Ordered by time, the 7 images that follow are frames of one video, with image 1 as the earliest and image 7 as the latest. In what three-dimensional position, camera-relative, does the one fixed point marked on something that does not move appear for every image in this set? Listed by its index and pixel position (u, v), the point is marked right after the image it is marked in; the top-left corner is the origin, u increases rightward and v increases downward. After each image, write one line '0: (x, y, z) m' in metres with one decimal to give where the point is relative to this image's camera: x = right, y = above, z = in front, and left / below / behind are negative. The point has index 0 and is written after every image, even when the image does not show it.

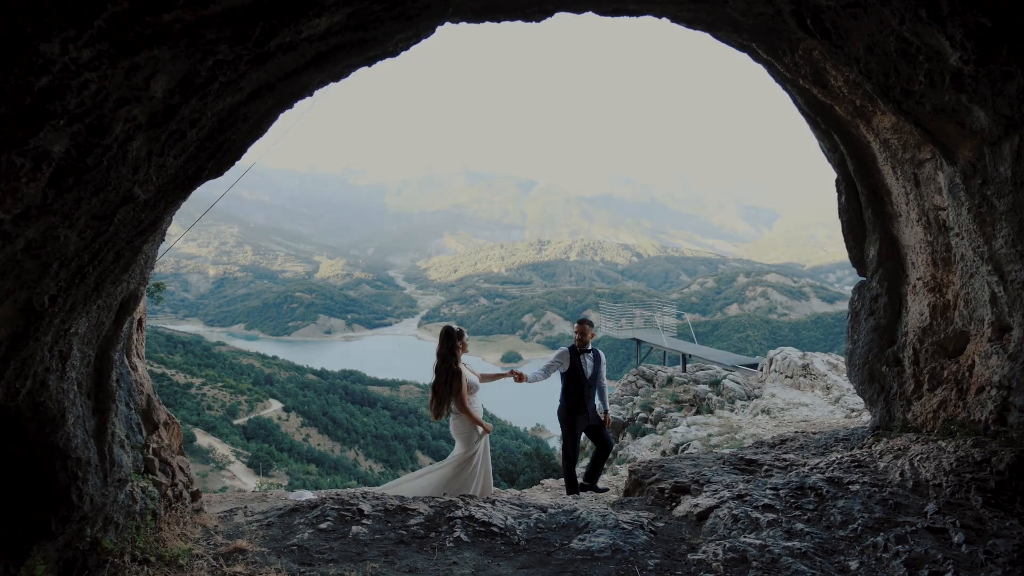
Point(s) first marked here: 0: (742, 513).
0: (+1.6, -1.6, +4.4) m
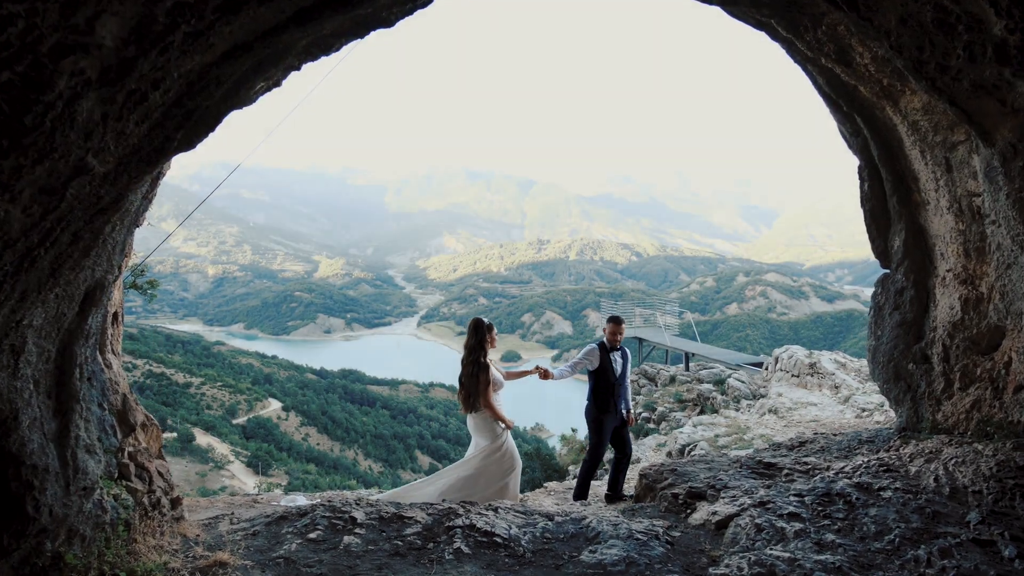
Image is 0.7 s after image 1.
0: (+1.7, -1.5, +4.0) m
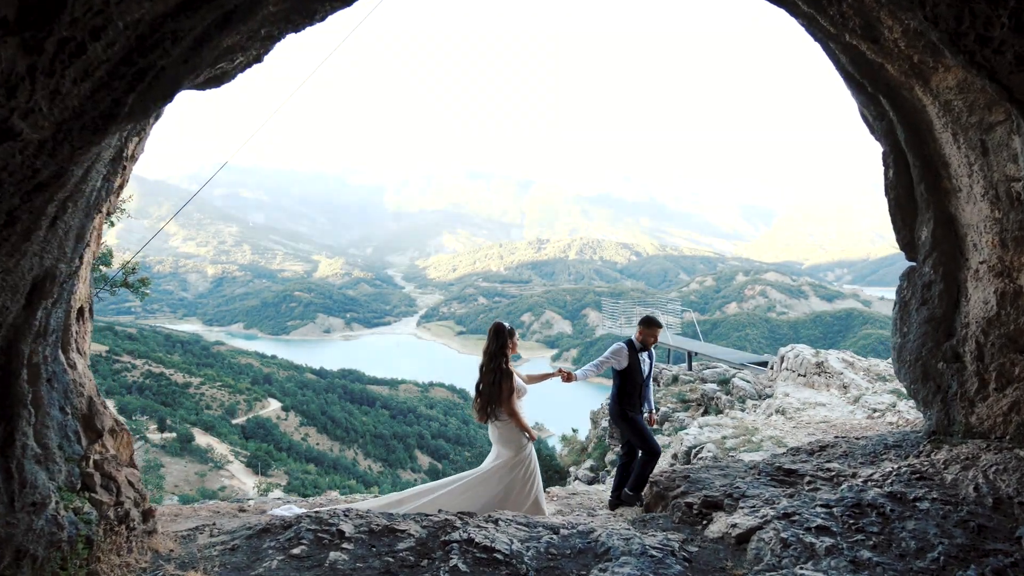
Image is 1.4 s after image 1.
0: (+1.7, -1.5, +3.7) m
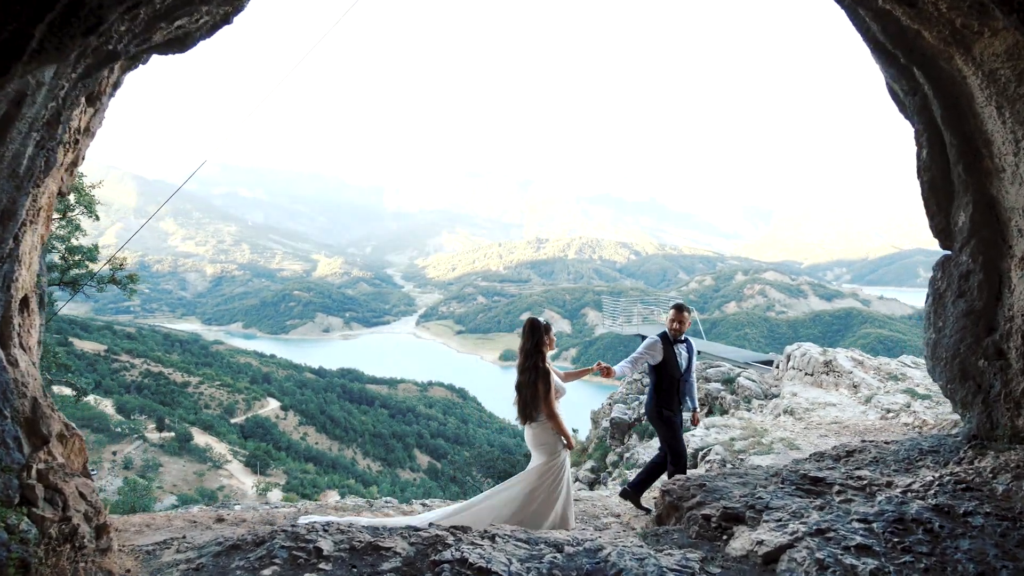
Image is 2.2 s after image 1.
0: (+1.7, -1.4, +3.2) m
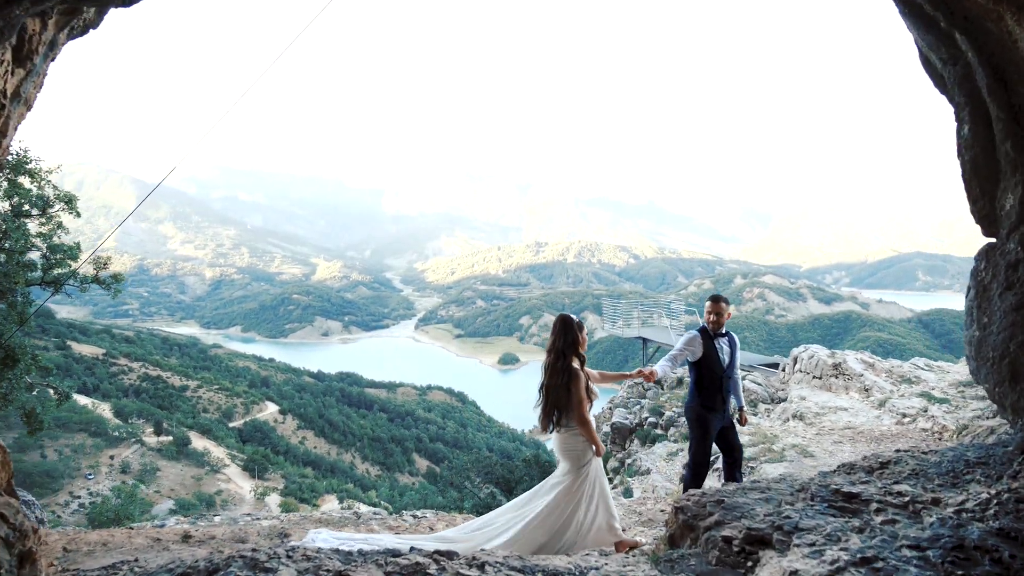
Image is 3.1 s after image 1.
0: (+1.6, -1.4, +2.7) m
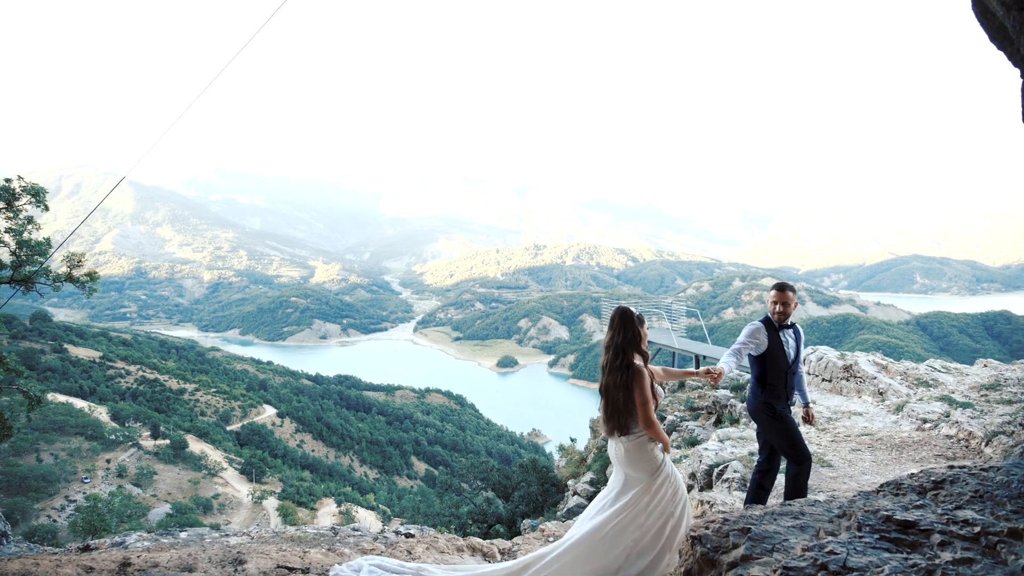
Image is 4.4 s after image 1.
0: (+1.5, -1.3, +2.0) m
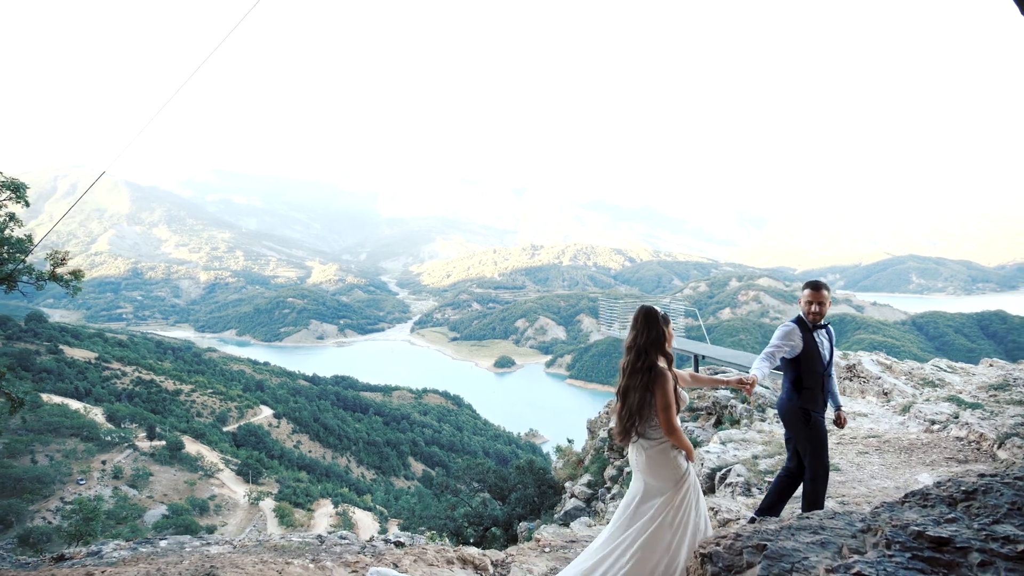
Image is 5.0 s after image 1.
0: (+1.5, -1.2, +1.7) m
